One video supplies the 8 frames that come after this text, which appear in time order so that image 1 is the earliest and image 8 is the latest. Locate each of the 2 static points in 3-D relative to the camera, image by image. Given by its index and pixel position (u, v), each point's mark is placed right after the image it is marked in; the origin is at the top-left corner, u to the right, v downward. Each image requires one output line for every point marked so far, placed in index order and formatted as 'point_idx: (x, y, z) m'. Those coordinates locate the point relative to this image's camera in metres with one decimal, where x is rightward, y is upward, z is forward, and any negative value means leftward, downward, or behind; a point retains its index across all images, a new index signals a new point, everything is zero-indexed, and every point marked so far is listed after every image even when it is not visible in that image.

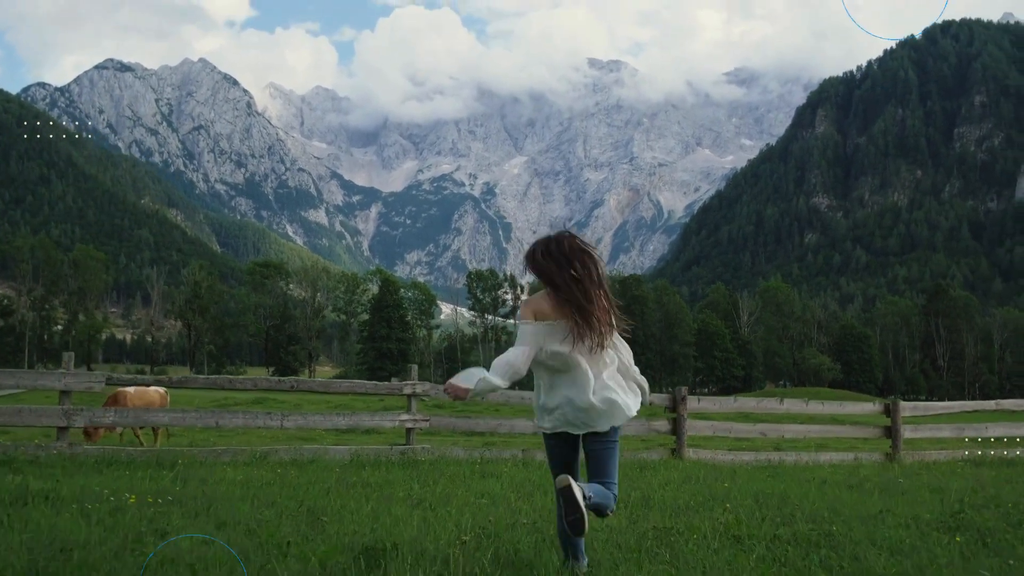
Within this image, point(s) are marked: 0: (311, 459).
0: (-2.6, -2.2, +10.7) m
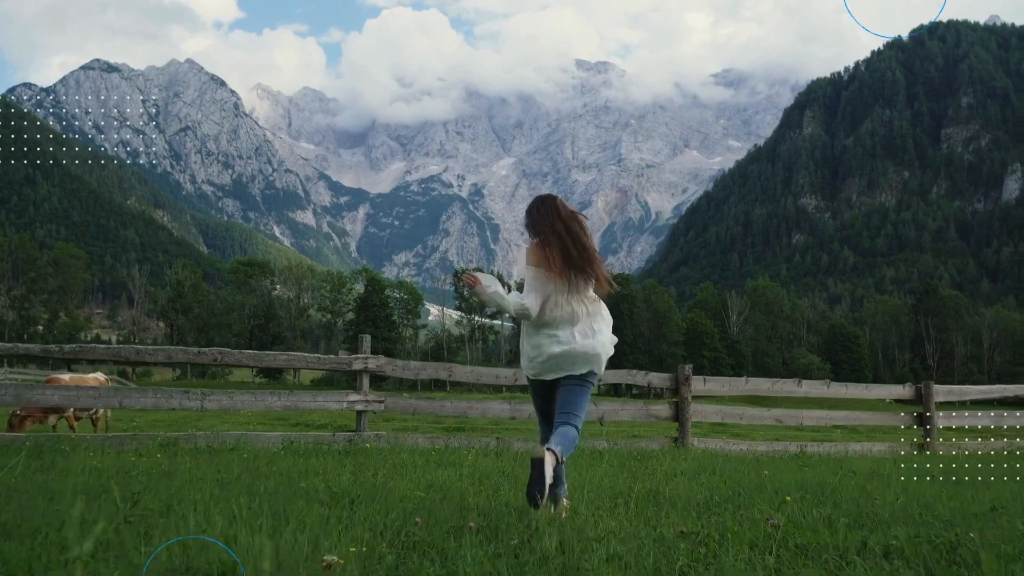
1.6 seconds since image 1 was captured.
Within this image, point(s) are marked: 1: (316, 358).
0: (-2.9, -1.6, +8.6) m
1: (-2.4, -0.9, +10.0) m
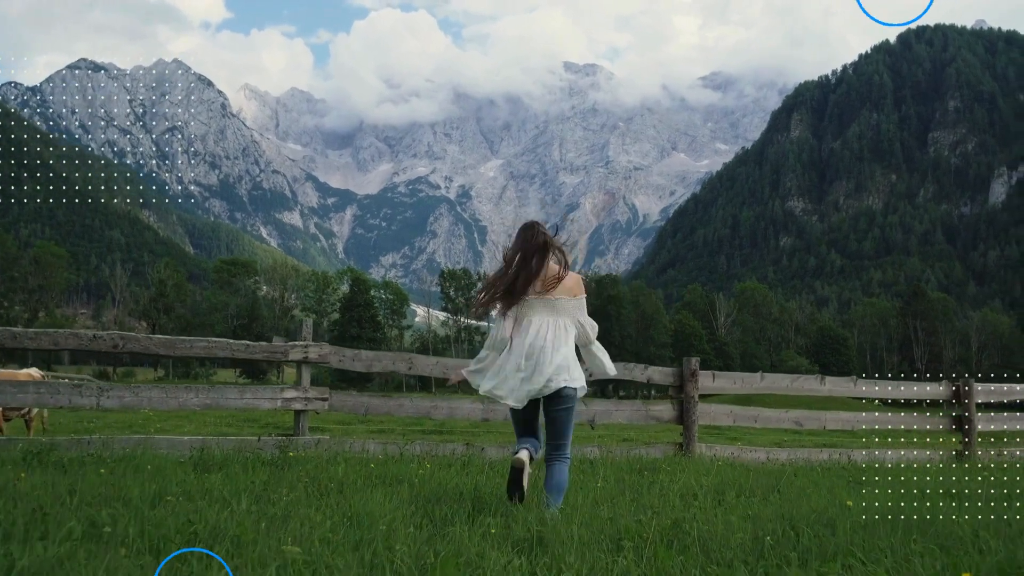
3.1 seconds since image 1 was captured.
0: (-3.1, -1.4, +6.8) m
1: (-2.7, -0.6, +8.2) m
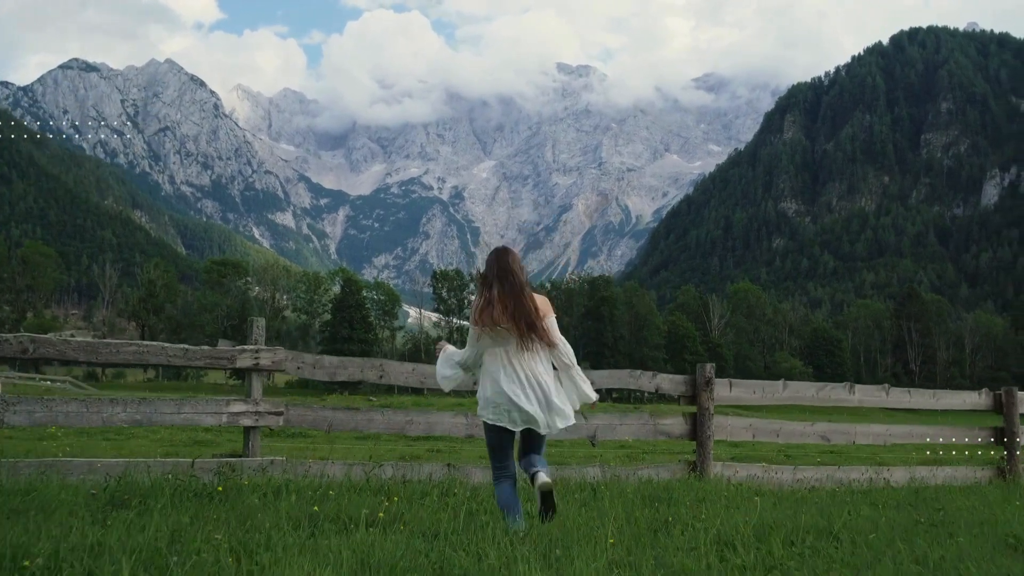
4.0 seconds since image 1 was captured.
0: (-3.2, -1.3, +5.6) m
1: (-2.8, -0.5, +7.0) m
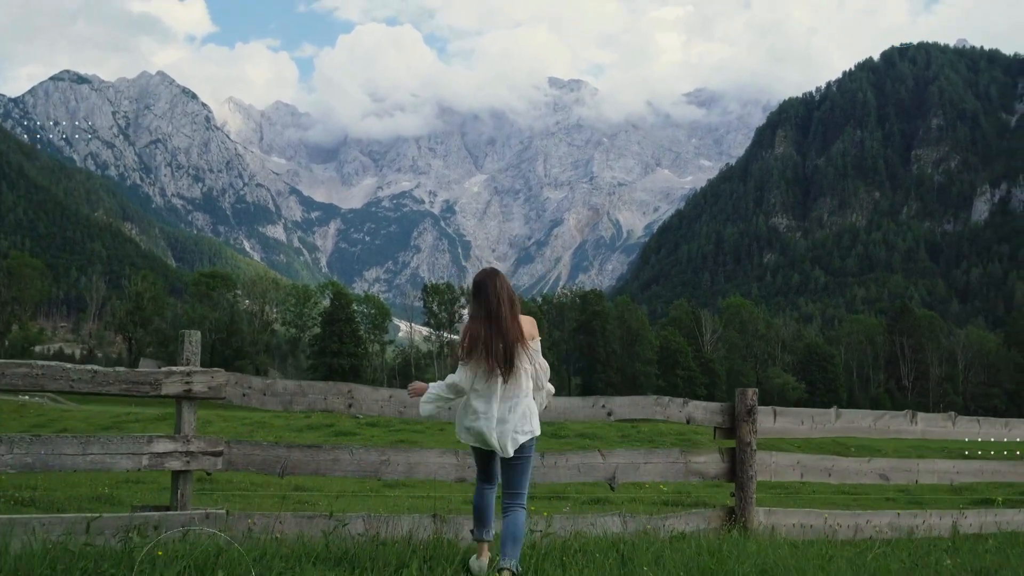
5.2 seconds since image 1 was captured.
0: (-3.2, -1.3, +4.1) m
1: (-2.7, -0.6, +5.5) m
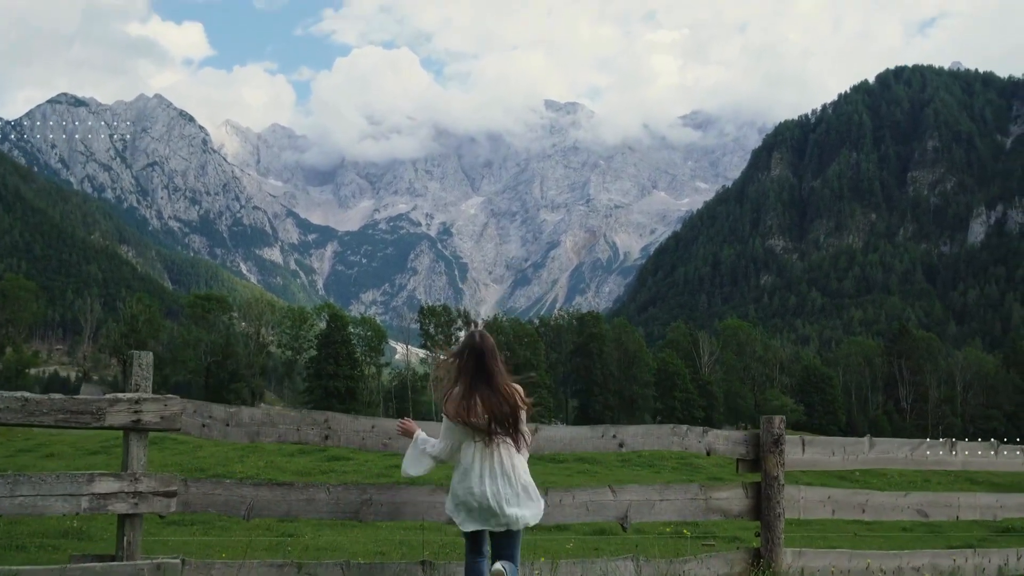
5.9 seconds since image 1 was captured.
0: (-3.2, -1.4, +3.3) m
1: (-2.7, -0.7, +4.8) m
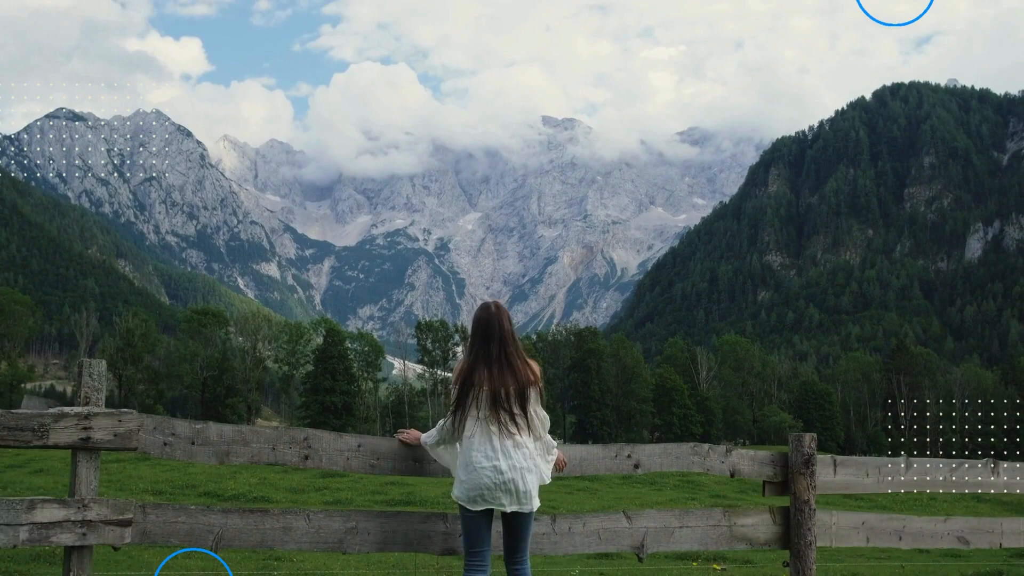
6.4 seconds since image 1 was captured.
0: (-3.1, -1.3, +3.0) m
1: (-2.6, -0.6, +4.5) m
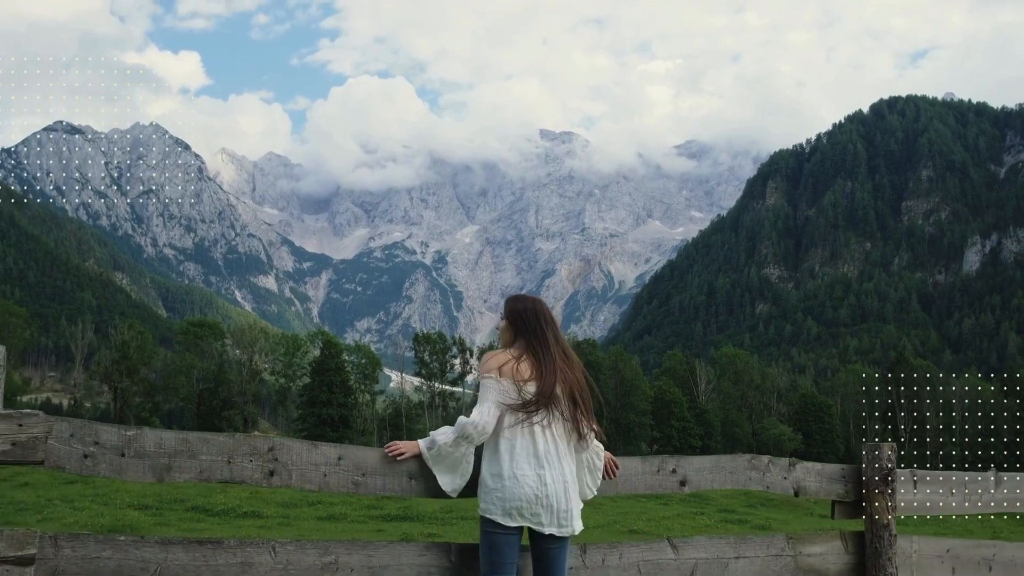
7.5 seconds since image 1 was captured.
0: (-3.0, -1.1, +2.5) m
1: (-2.5, -0.5, +4.0) m
